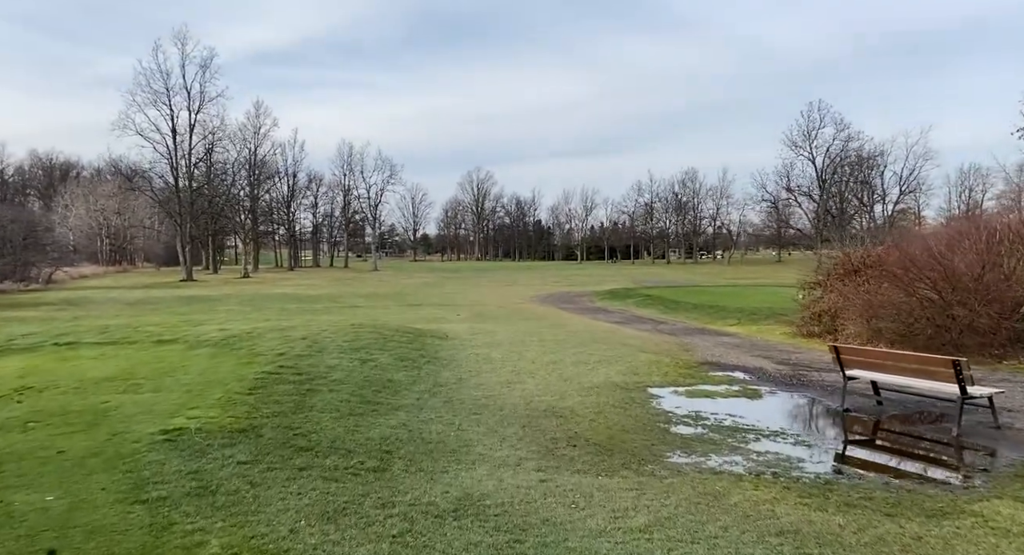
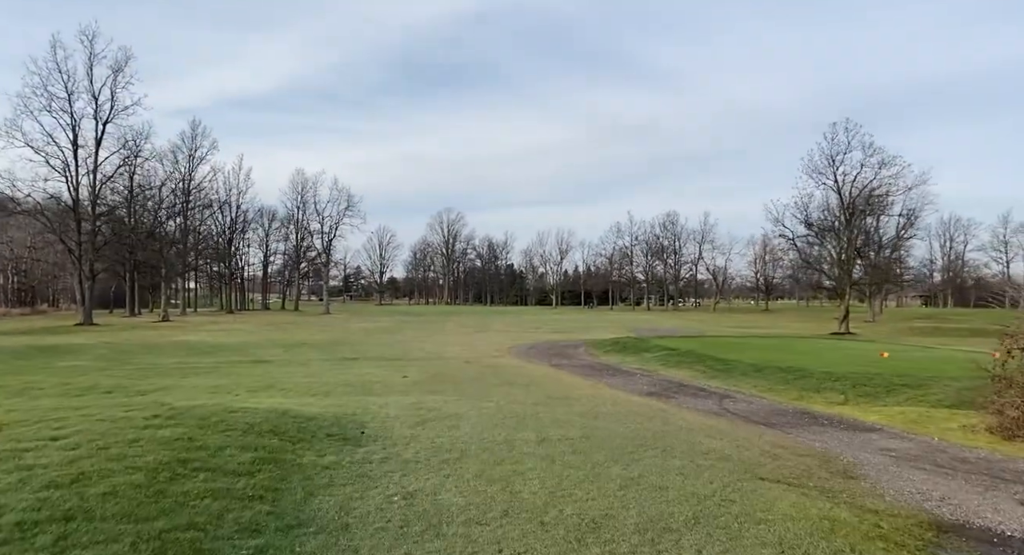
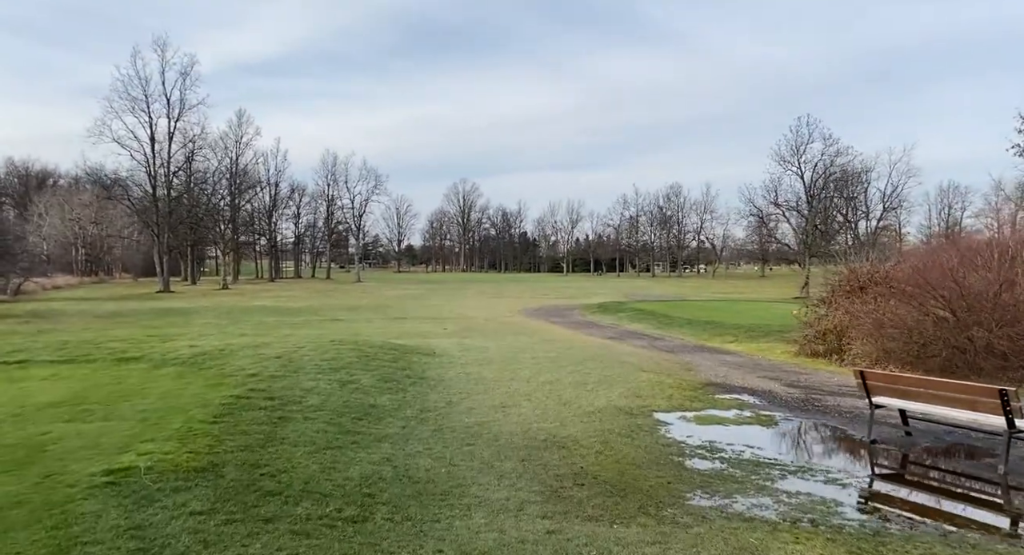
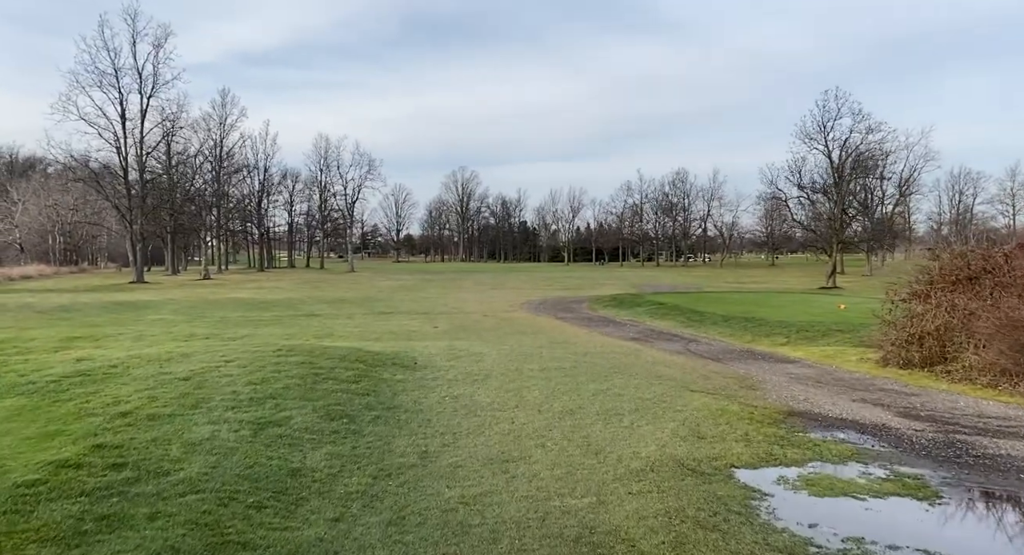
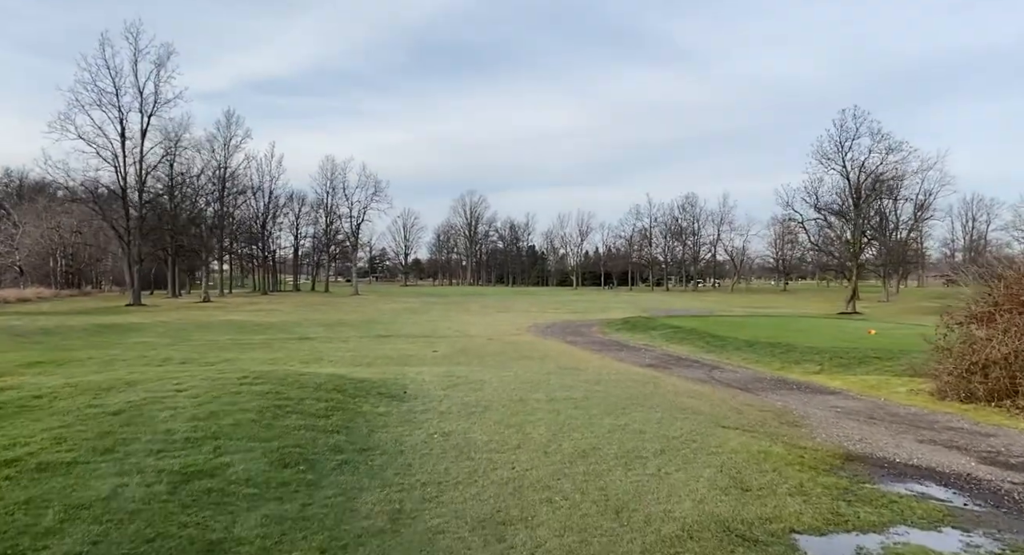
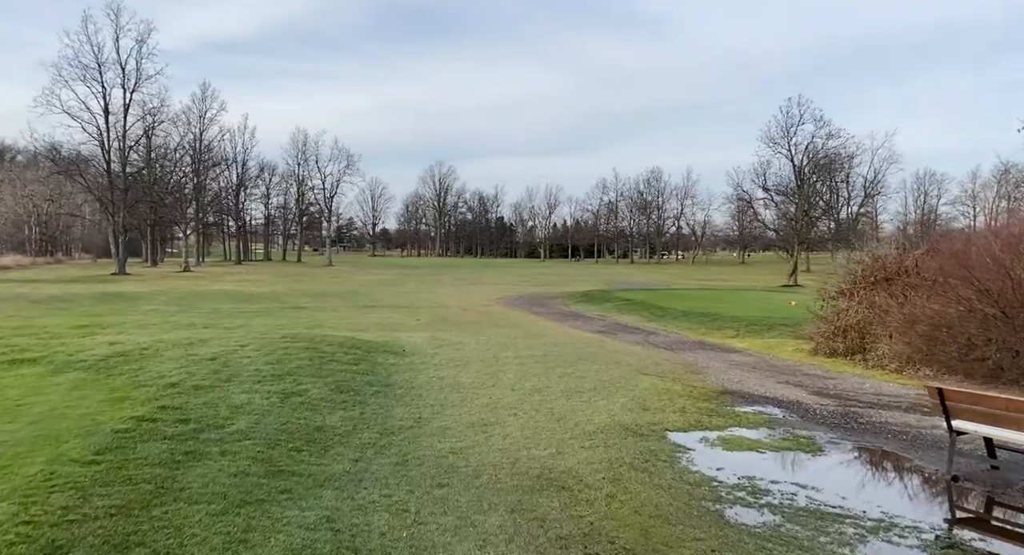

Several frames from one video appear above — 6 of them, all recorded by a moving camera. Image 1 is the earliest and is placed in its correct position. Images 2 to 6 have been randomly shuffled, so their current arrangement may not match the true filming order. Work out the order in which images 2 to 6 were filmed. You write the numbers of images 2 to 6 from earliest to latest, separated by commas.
3, 6, 4, 5, 2
